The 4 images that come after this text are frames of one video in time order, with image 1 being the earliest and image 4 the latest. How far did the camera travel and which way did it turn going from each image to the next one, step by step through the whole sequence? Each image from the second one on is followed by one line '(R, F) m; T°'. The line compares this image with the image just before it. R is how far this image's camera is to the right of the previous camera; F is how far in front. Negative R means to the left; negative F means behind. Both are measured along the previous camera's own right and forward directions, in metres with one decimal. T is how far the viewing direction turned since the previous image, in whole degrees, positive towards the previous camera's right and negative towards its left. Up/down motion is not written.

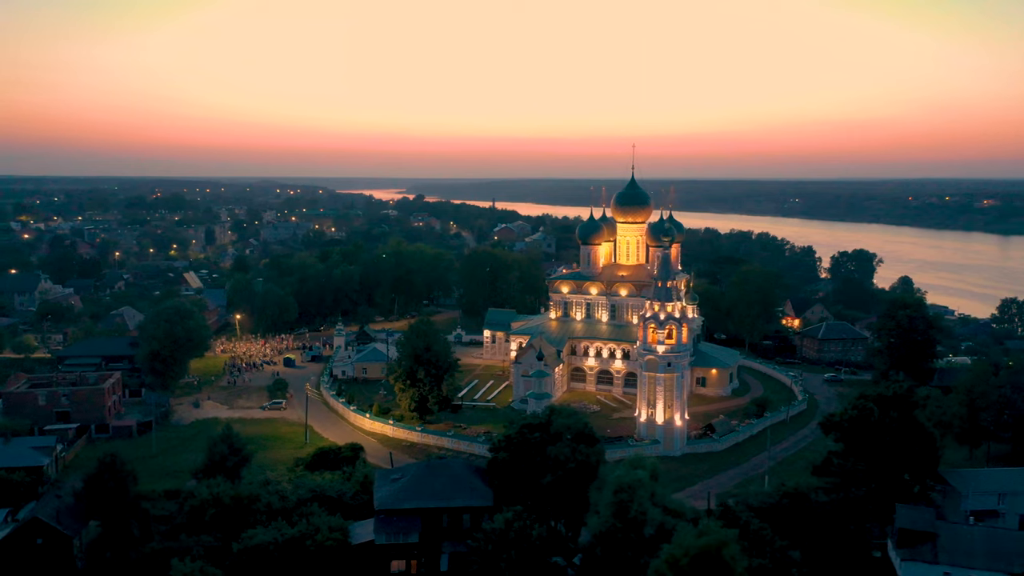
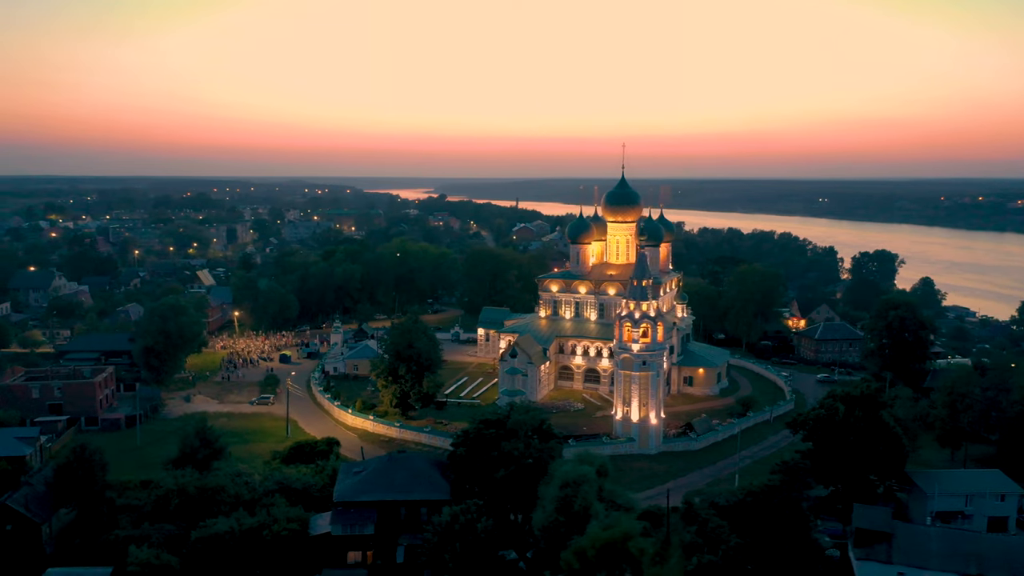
(+2.1, -0.3) m; -2°
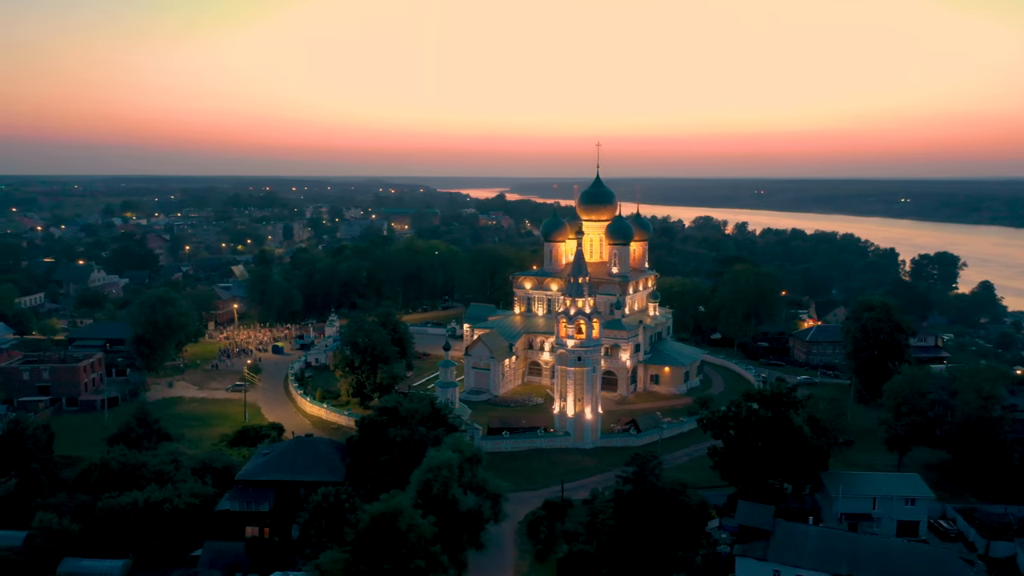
(+5.6, -0.6) m; -5°
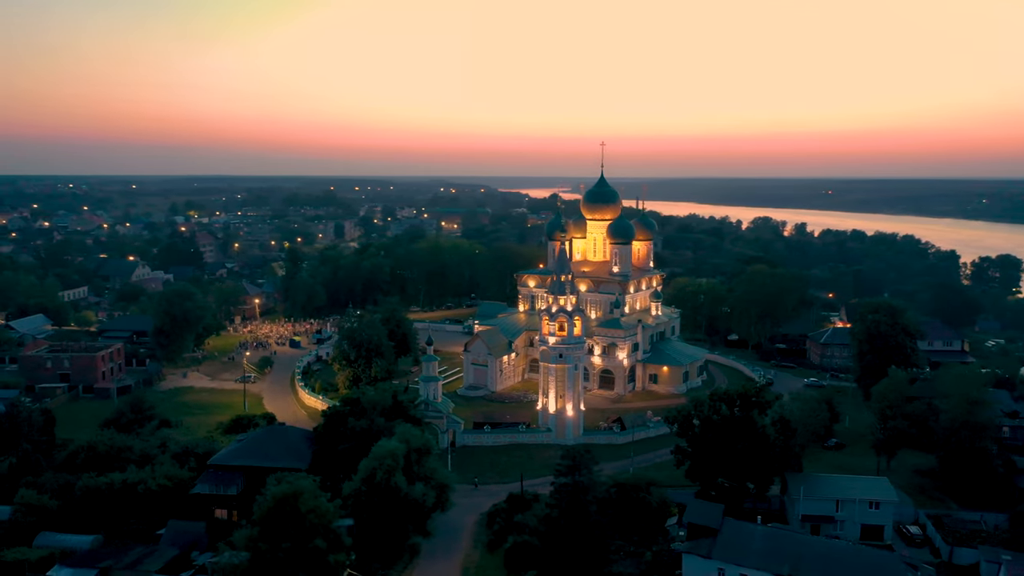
(+3.3, -0.4) m; -4°
